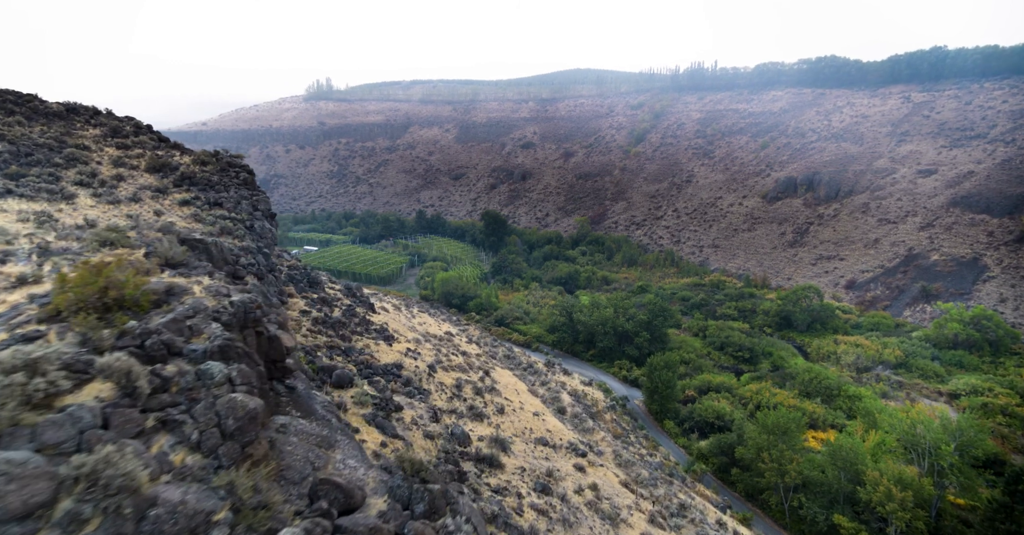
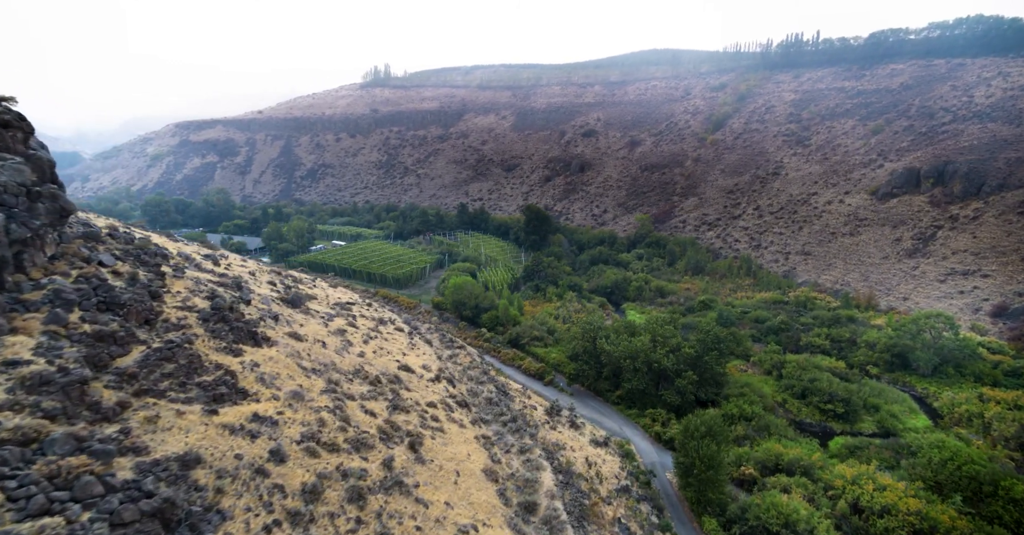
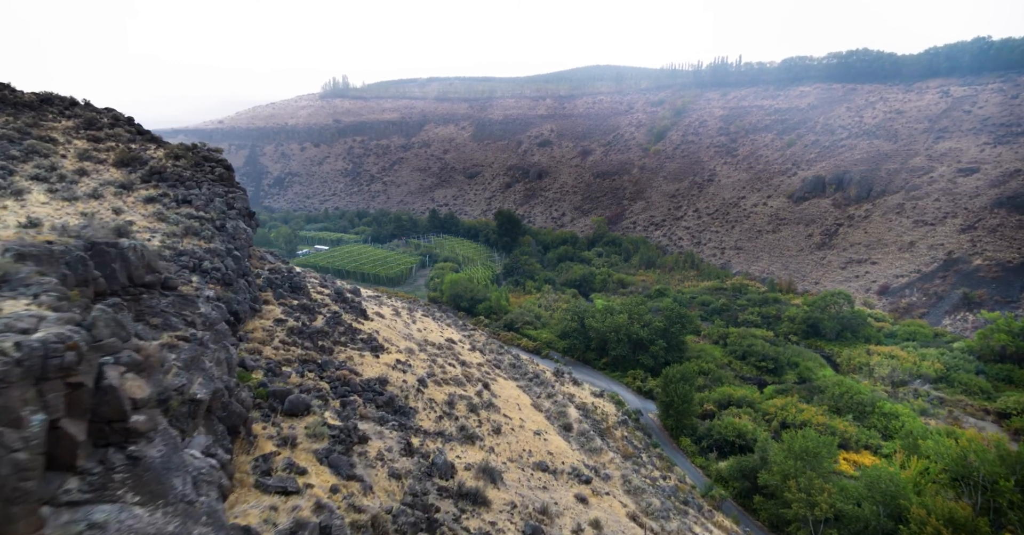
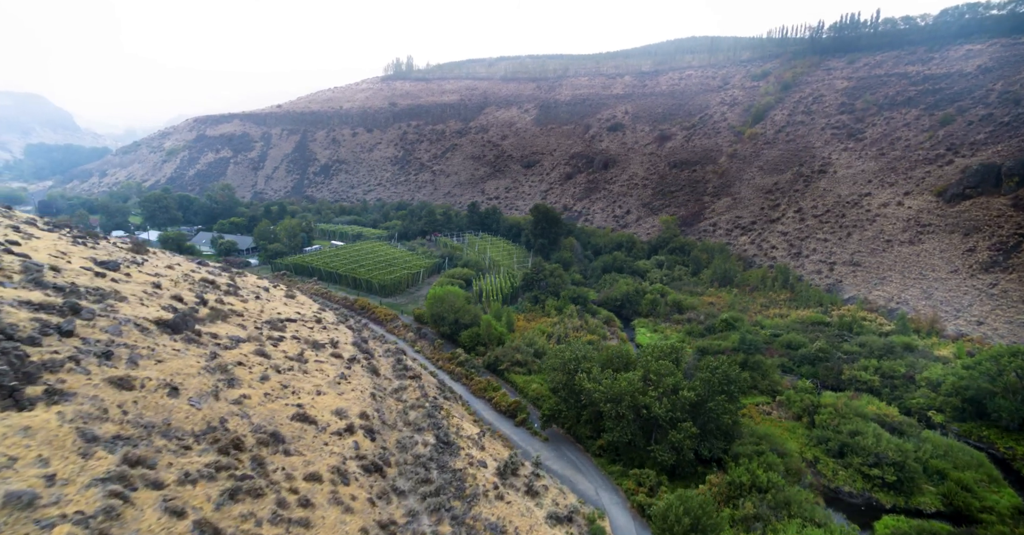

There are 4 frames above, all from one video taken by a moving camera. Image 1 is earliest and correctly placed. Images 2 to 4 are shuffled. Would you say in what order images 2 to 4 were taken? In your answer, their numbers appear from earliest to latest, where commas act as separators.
3, 2, 4
